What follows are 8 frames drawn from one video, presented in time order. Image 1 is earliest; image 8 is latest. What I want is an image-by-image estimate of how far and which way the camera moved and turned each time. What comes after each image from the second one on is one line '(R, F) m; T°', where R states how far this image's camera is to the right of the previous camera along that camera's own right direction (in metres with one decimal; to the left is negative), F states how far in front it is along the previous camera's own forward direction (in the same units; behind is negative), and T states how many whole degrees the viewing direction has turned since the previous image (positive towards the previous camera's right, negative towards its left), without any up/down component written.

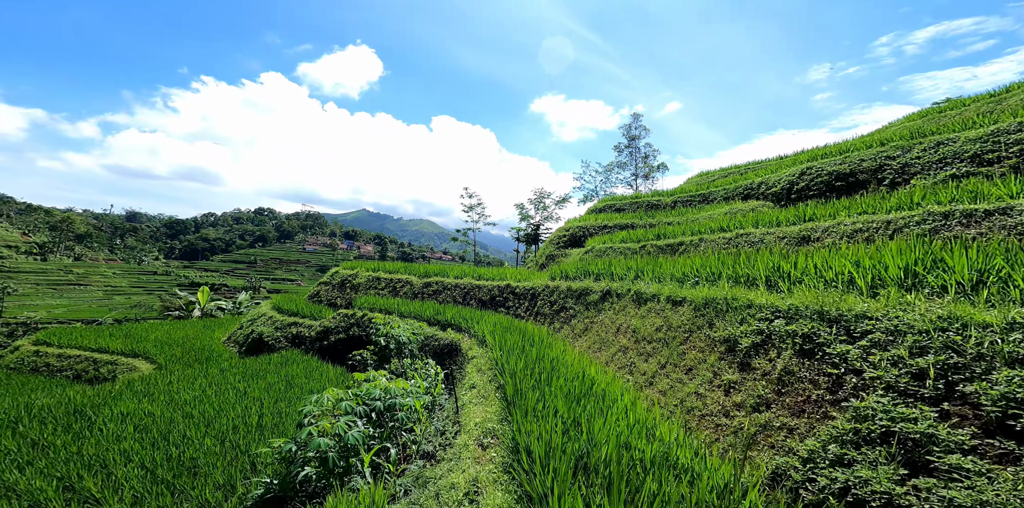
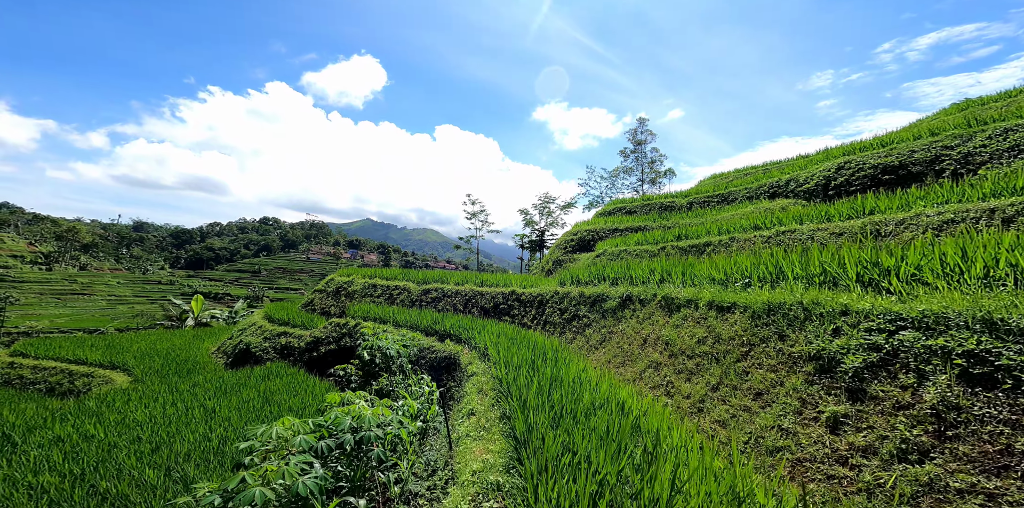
(0.0, +1.0) m; 0°
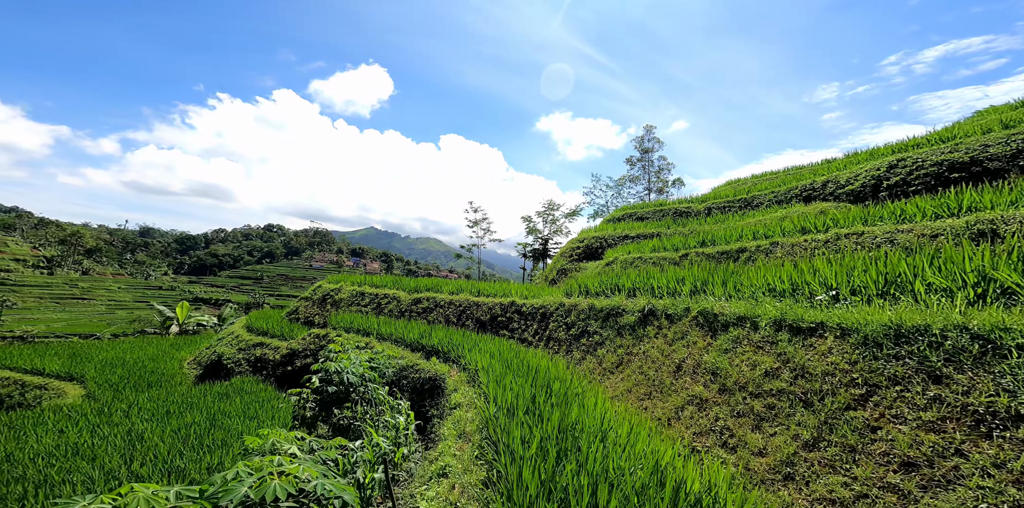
(+0.1, +1.2) m; 0°
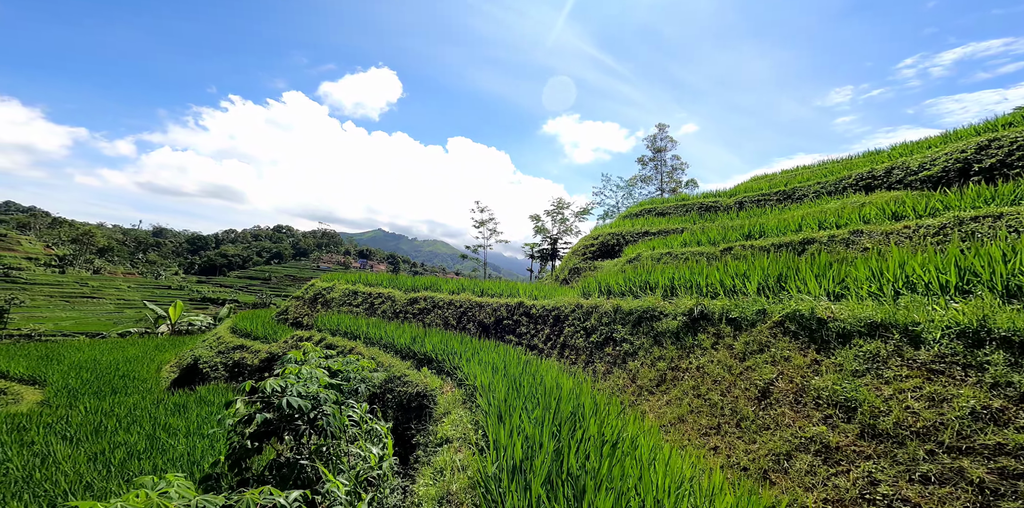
(0.0, +1.3) m; -1°
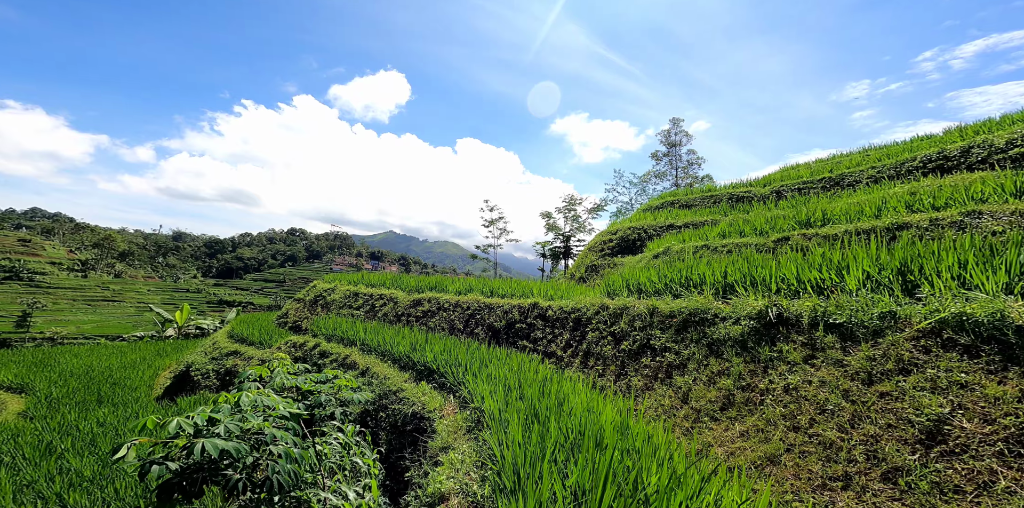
(0.0, +1.0) m; -1°
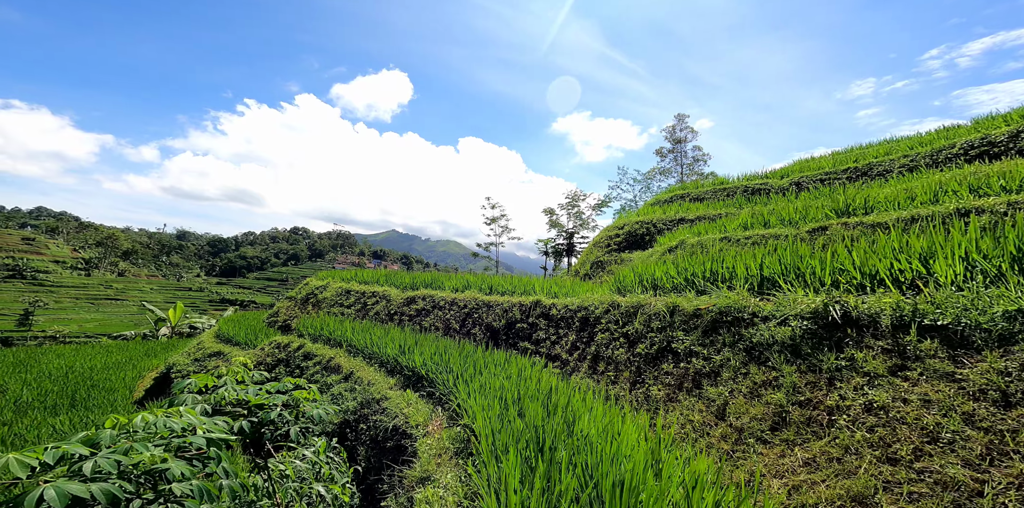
(0.0, +0.7) m; 0°
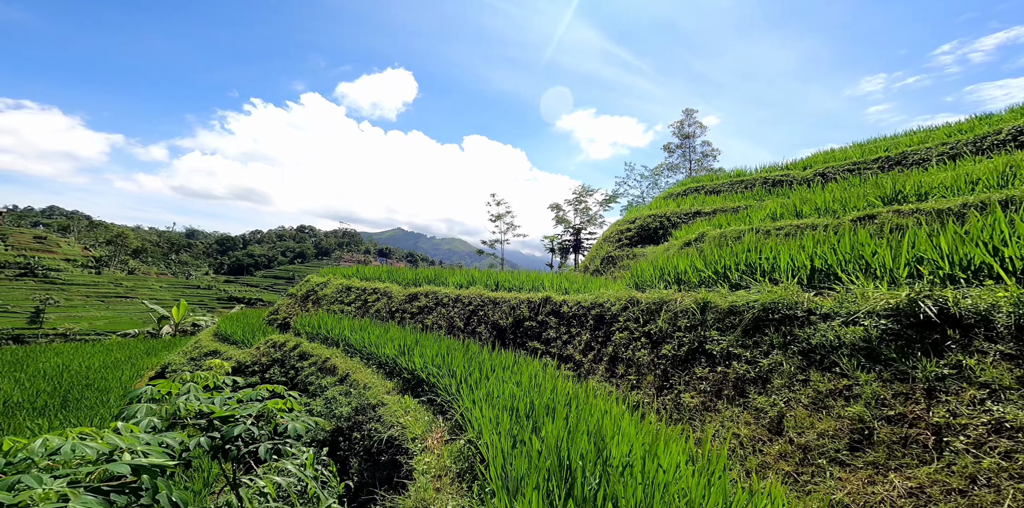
(0.0, +0.5) m; -1°
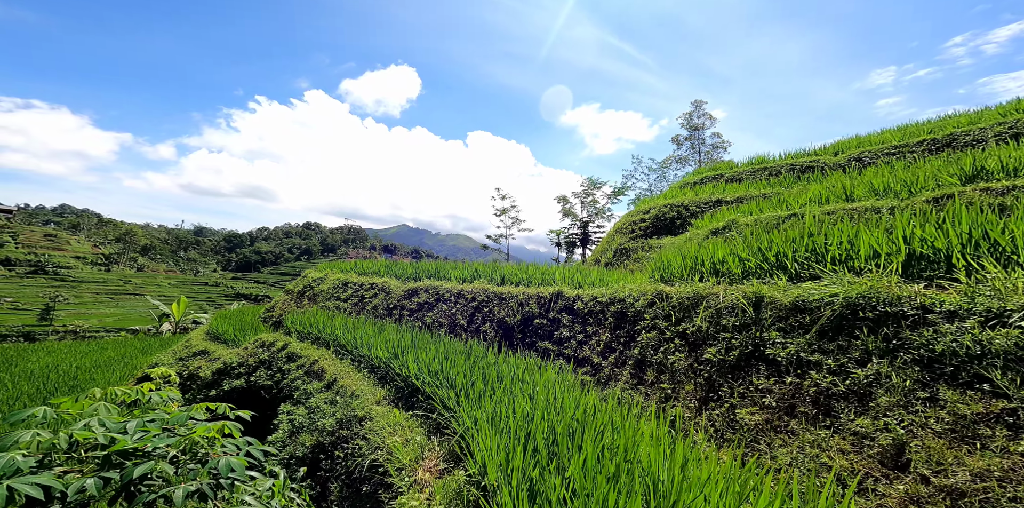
(0.0, +0.7) m; -1°
